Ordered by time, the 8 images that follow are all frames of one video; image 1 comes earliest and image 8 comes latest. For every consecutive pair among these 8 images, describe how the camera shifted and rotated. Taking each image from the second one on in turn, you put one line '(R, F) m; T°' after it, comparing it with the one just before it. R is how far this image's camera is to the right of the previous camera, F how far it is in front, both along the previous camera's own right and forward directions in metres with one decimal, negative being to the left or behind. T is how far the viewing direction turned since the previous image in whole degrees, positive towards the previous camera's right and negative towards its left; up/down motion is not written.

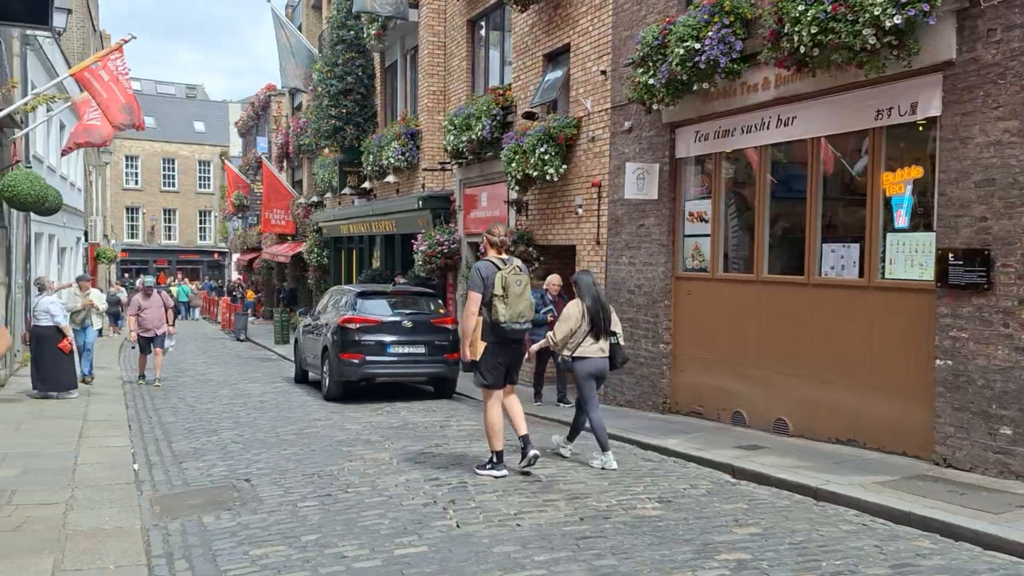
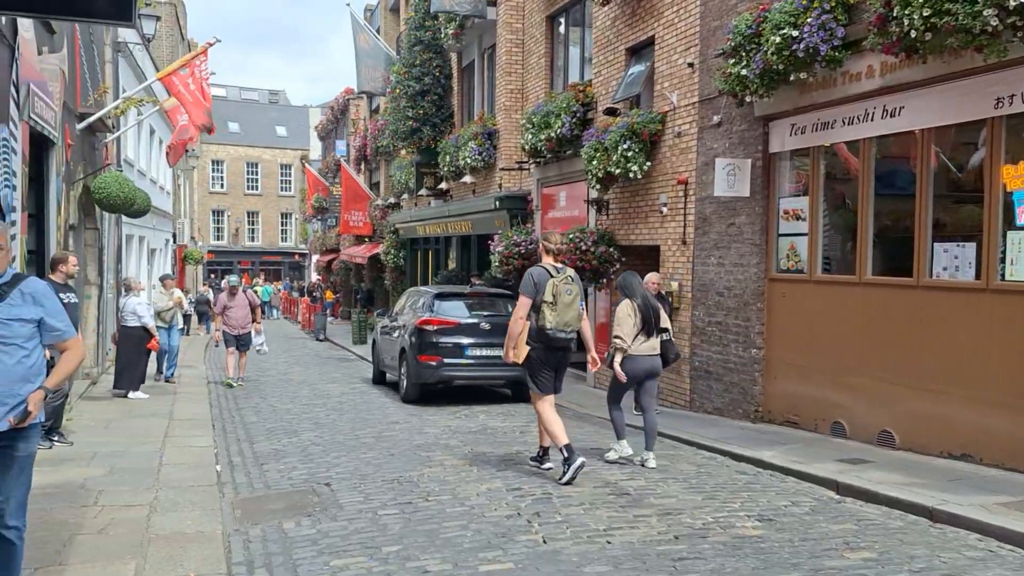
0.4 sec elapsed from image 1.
(-0.1, +0.3) m; -5°
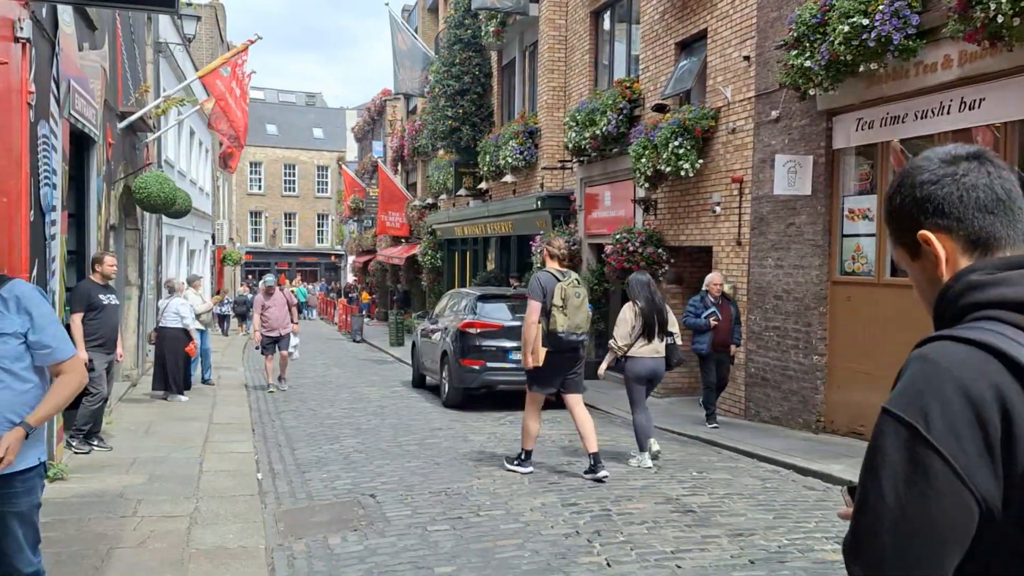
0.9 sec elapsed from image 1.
(-0.2, +0.4) m; -2°
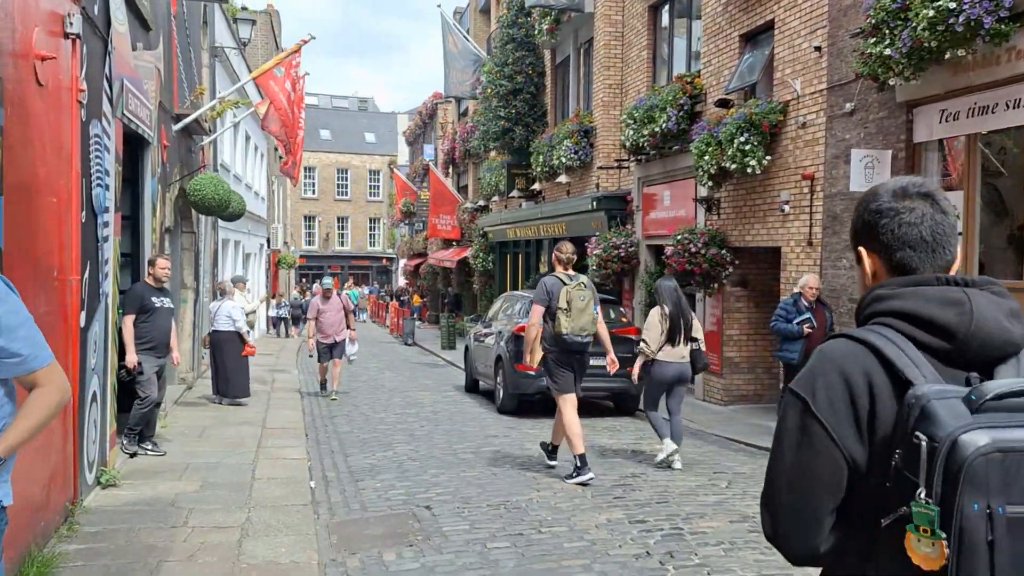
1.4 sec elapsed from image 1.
(-0.1, +0.3) m; -4°
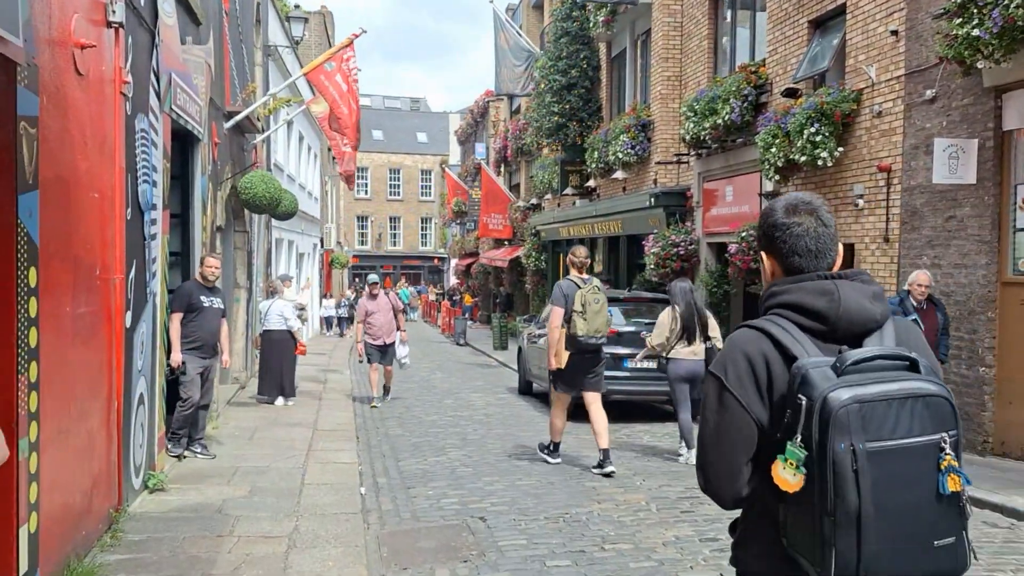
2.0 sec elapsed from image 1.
(-0.1, +0.4) m; -4°
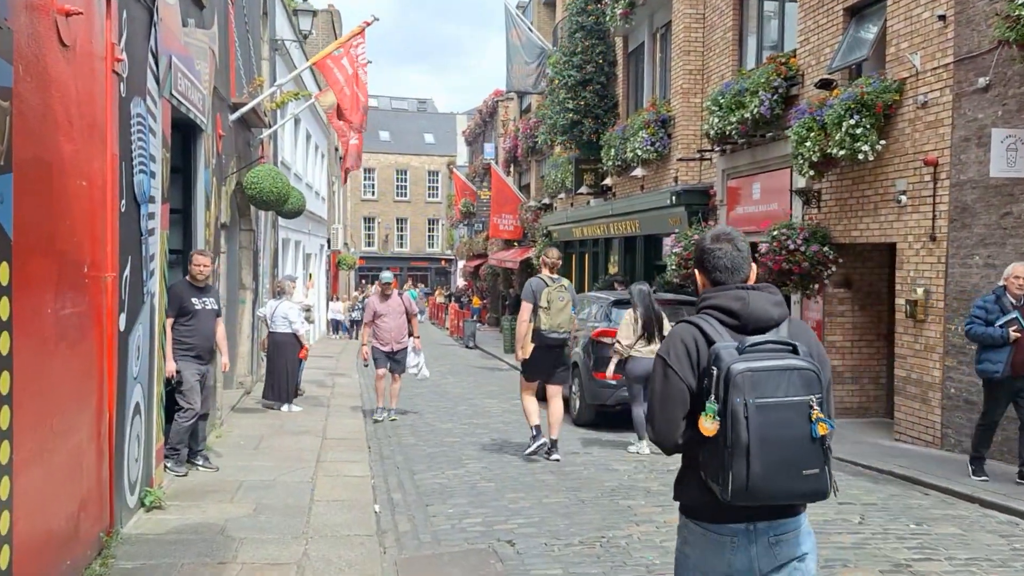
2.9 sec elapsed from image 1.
(-0.2, +0.6) m; 0°
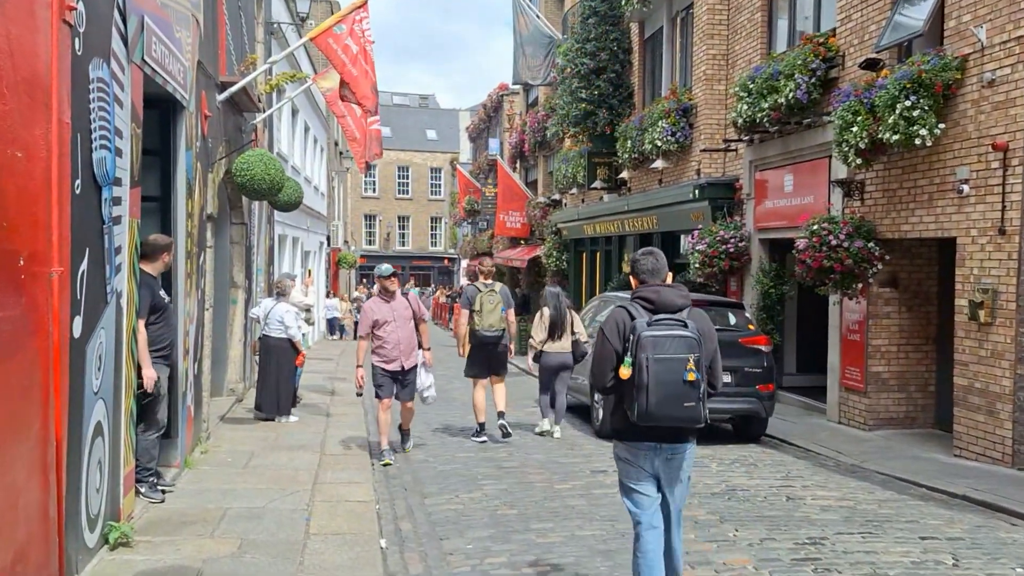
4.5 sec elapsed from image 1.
(-0.2, +0.9) m; 0°
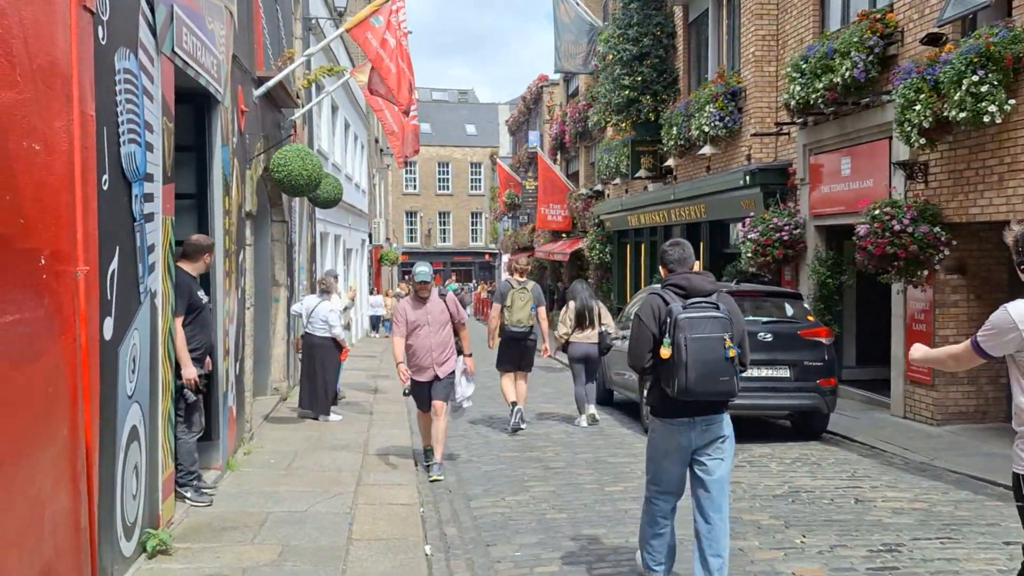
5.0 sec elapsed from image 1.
(0.0, +0.3) m; -3°
